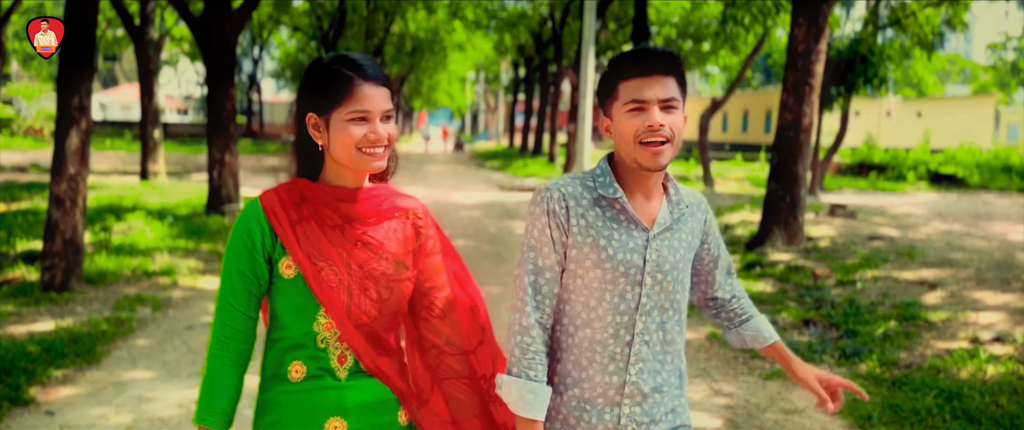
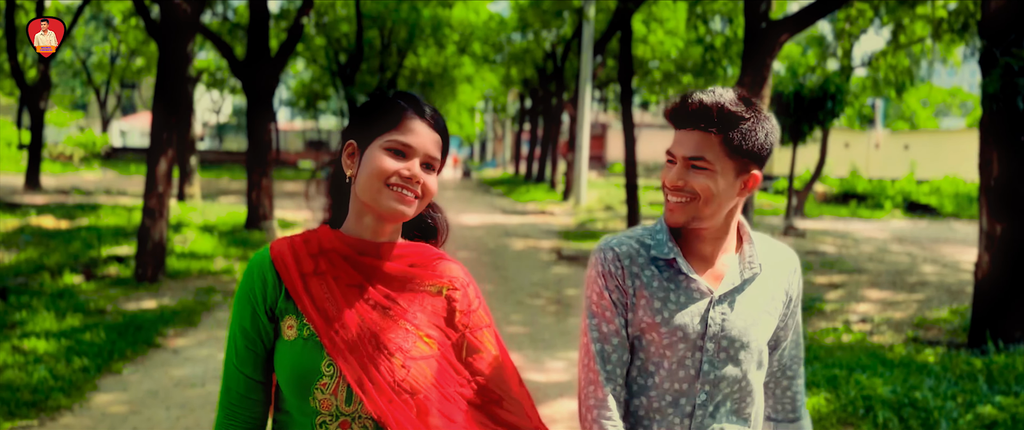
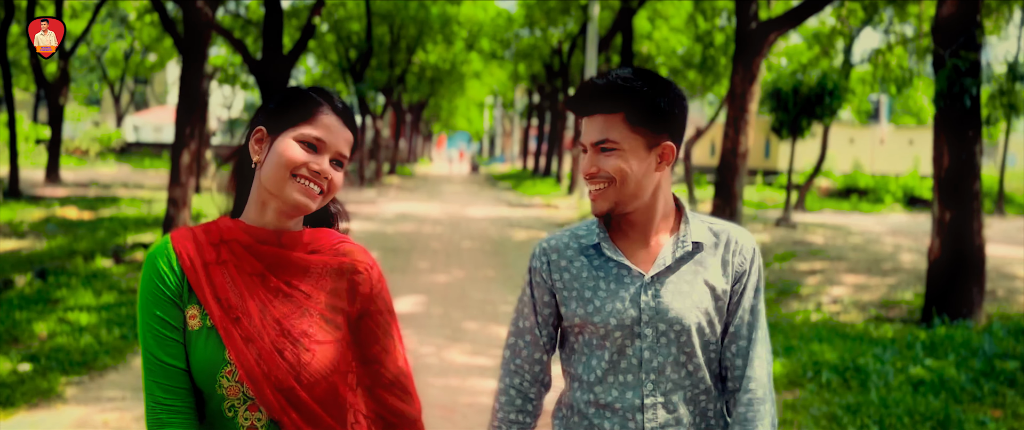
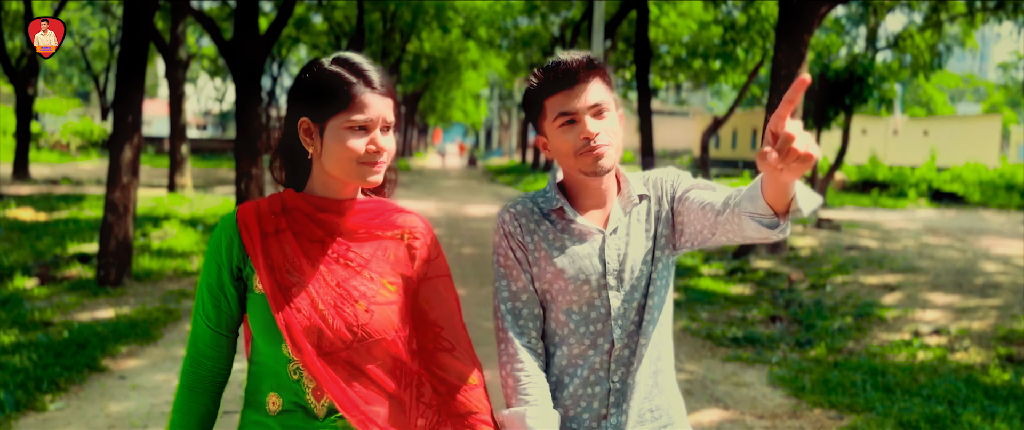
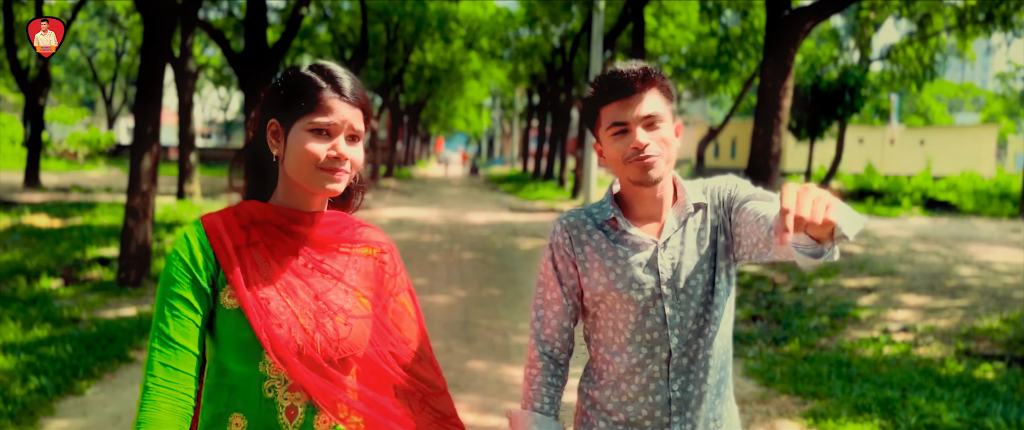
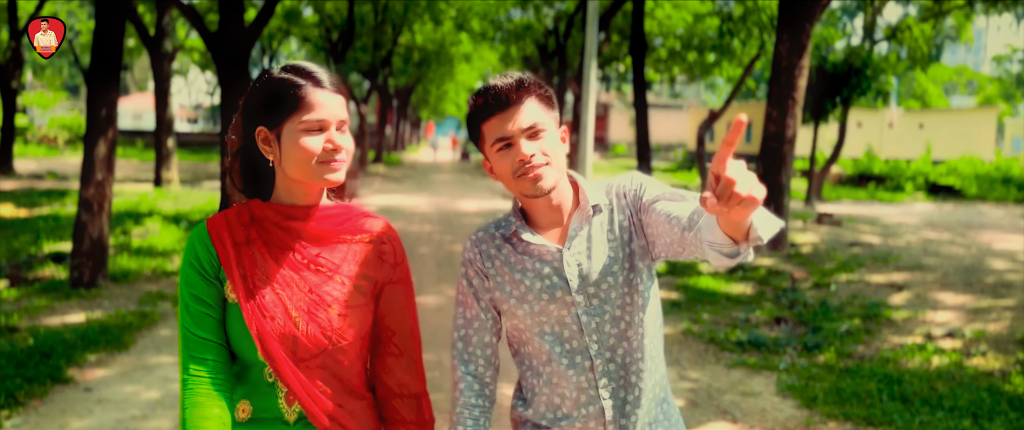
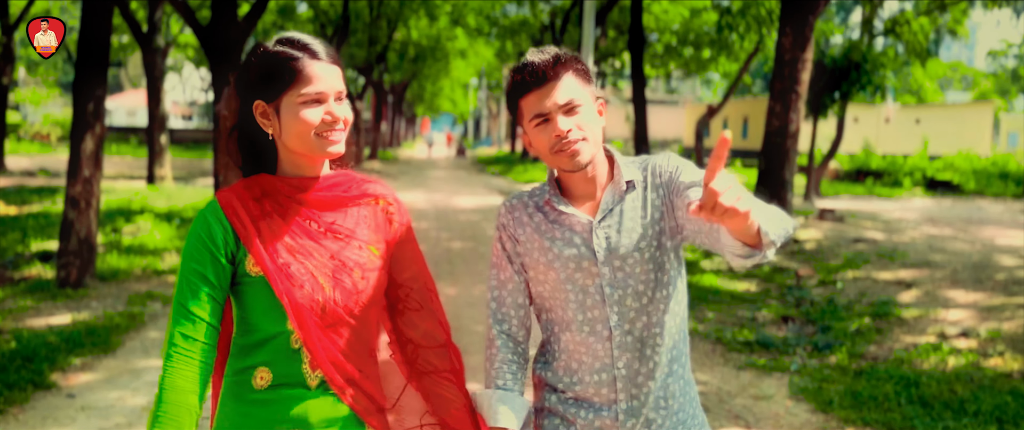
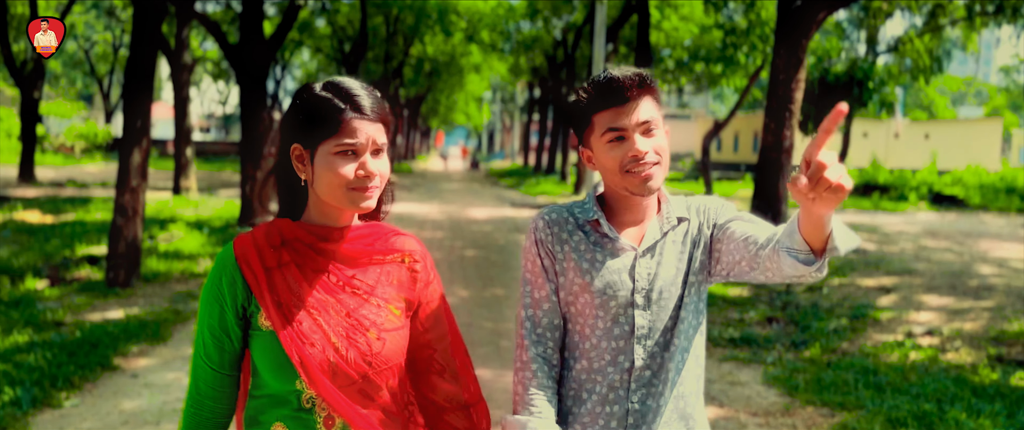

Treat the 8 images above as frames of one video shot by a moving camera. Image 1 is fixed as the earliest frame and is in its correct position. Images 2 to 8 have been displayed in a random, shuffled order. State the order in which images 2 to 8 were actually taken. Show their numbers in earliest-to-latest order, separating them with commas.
7, 6, 4, 8, 5, 2, 3
